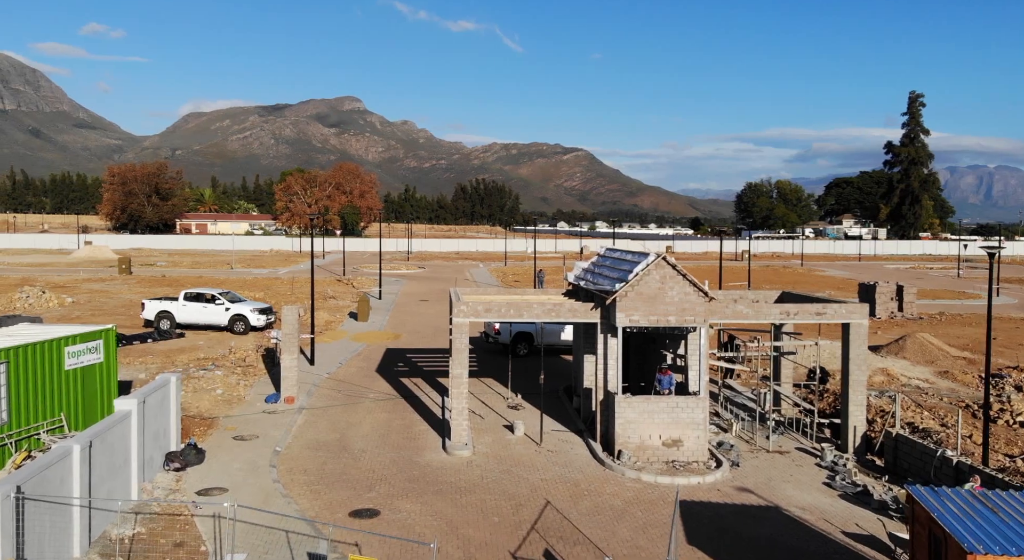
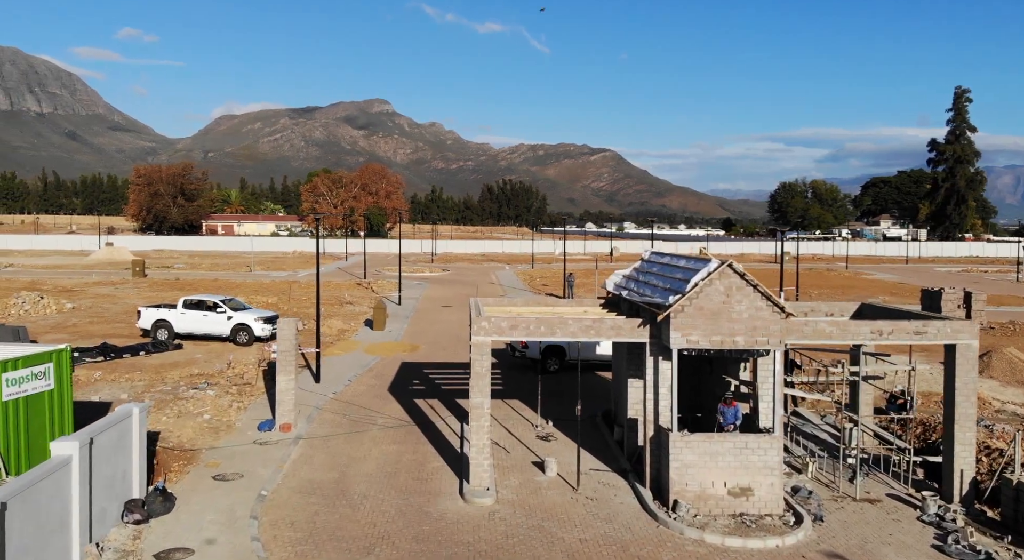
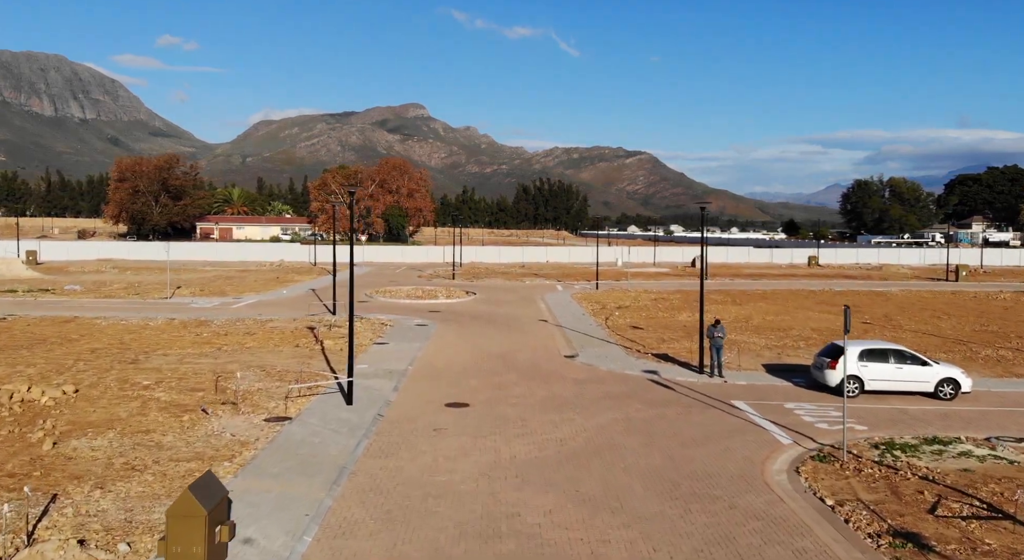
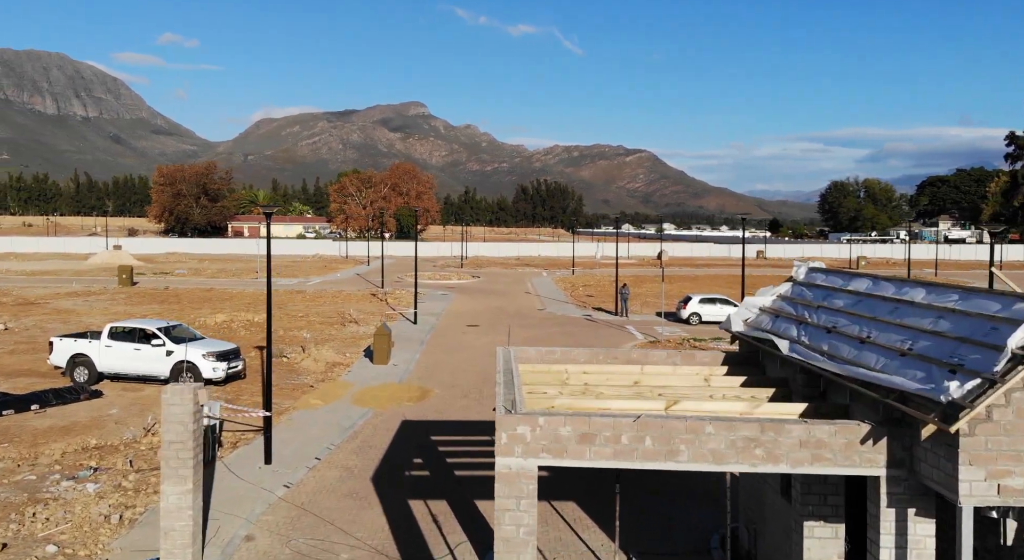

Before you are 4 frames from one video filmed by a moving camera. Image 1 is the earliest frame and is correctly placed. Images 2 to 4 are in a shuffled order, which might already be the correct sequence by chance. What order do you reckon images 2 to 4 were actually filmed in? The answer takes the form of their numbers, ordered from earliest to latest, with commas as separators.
2, 4, 3
